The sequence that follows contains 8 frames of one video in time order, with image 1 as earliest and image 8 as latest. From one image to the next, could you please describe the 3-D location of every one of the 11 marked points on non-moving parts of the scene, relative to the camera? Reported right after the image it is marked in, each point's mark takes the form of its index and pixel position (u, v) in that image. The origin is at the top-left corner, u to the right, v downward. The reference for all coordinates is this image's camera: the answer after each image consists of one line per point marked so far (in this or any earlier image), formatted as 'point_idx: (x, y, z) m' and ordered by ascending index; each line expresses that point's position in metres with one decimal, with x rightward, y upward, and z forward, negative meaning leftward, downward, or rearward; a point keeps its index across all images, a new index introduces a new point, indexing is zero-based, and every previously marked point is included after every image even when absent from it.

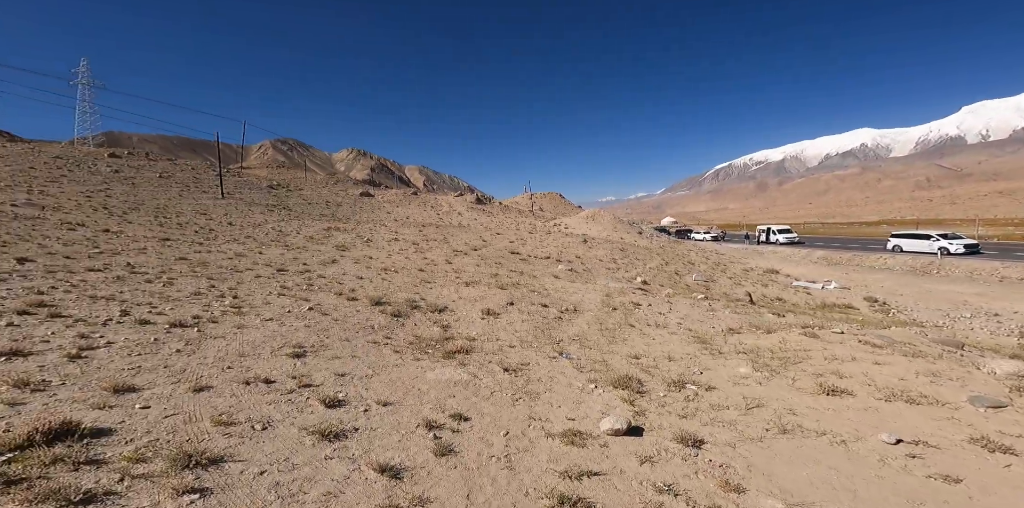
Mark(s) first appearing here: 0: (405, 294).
0: (-4.6, -1.6, +19.0) m
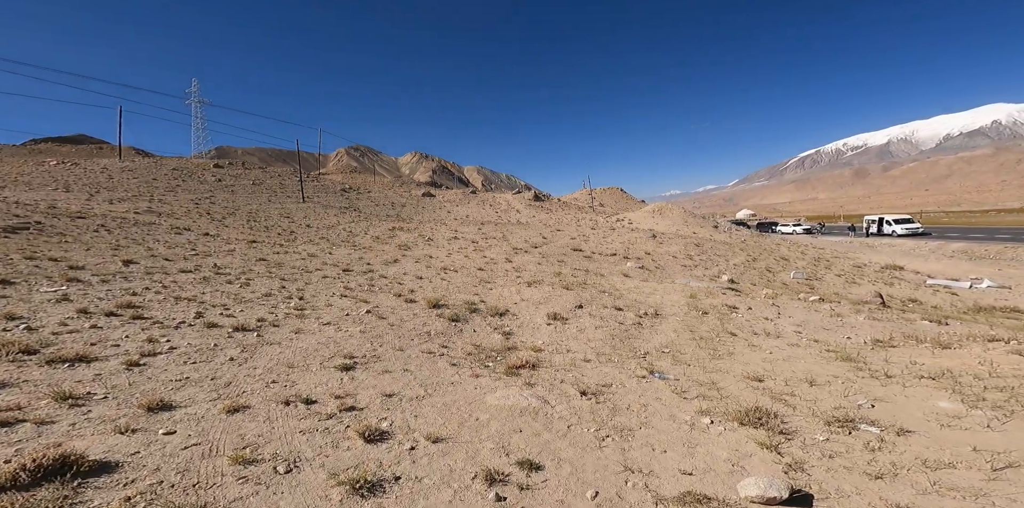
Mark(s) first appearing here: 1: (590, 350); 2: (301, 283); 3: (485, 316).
0: (-1.7, -1.5, +17.7) m
1: (+1.8, -2.2, +11.1) m
2: (-8.2, -1.1, +19.1) m
3: (-0.8, -1.9, +14.6) m
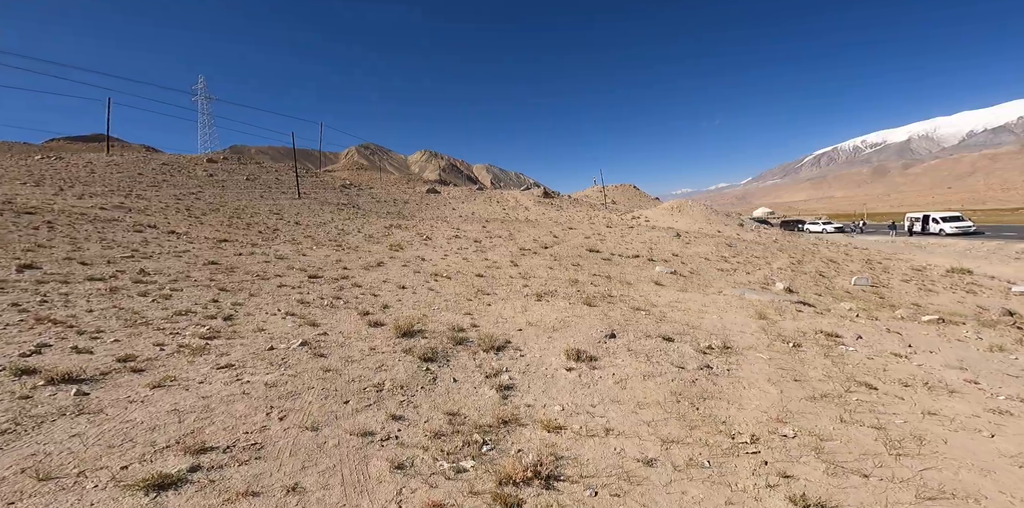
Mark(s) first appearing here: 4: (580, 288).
0: (-1.6, -1.6, +13.1) m
1: (+1.8, -2.3, +6.4) m
2: (-8.0, -1.2, +14.6) m
3: (-0.8, -2.0, +10.0) m
4: (+2.6, -1.3, +18.4) m
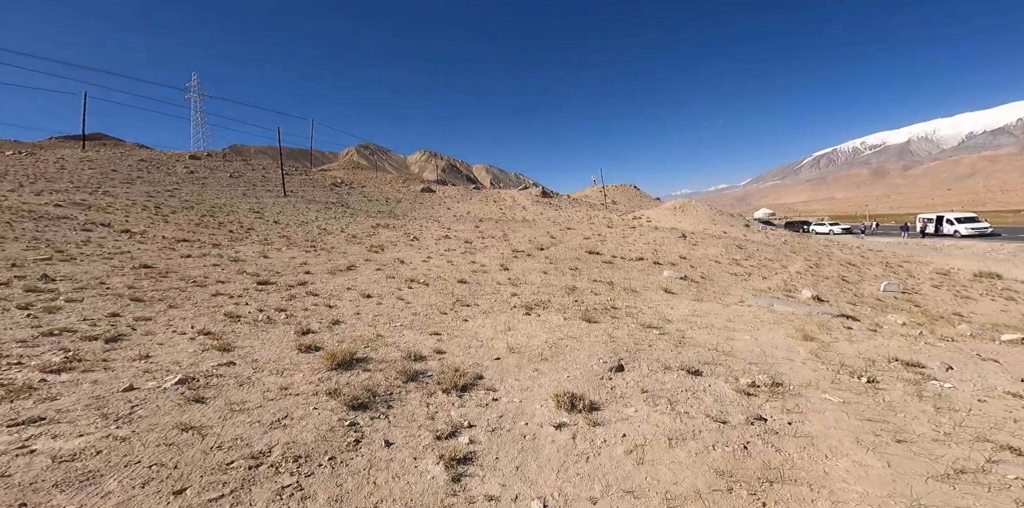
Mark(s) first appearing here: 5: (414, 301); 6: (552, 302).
0: (-2.0, -1.7, +10.2) m
1: (+1.3, -2.4, +3.6) m
2: (-8.5, -1.3, +11.8) m
3: (-1.2, -2.1, +7.2) m
4: (+2.2, -1.4, +15.5) m
5: (-2.9, -1.4, +14.7) m
6: (+1.2, -1.5, +14.6) m
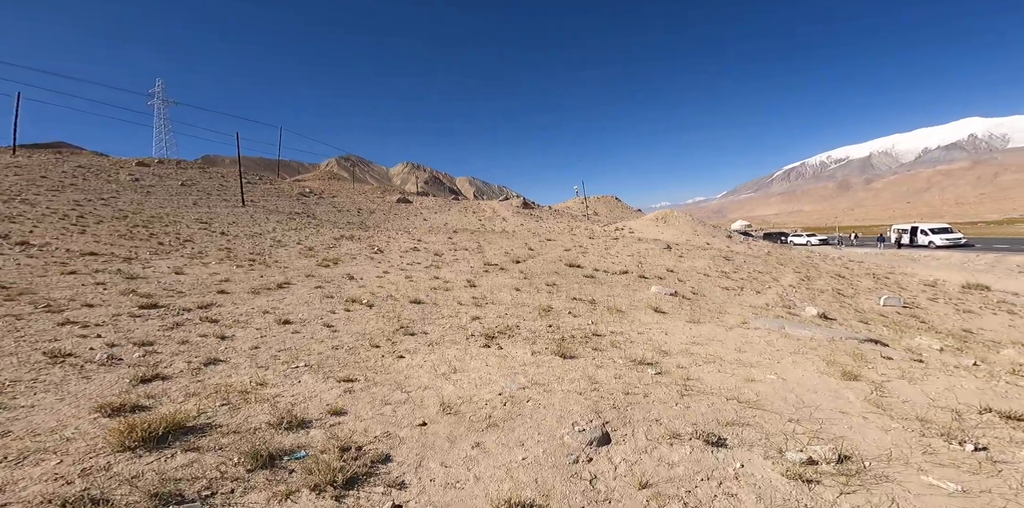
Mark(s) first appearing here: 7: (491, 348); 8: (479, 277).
0: (-2.9, -1.9, +7.2) m
1: (+0.8, -2.4, +0.7) m
2: (-9.4, -1.5, +8.4) m
3: (-2.0, -2.2, +4.2) m
4: (+1.0, -1.7, +12.7) m
5: (-4.0, -1.7, +11.6) m
6: (+0.1, -1.8, +11.7) m
7: (-0.5, -1.9, +9.9) m
8: (-1.4, -0.9, +19.5) m
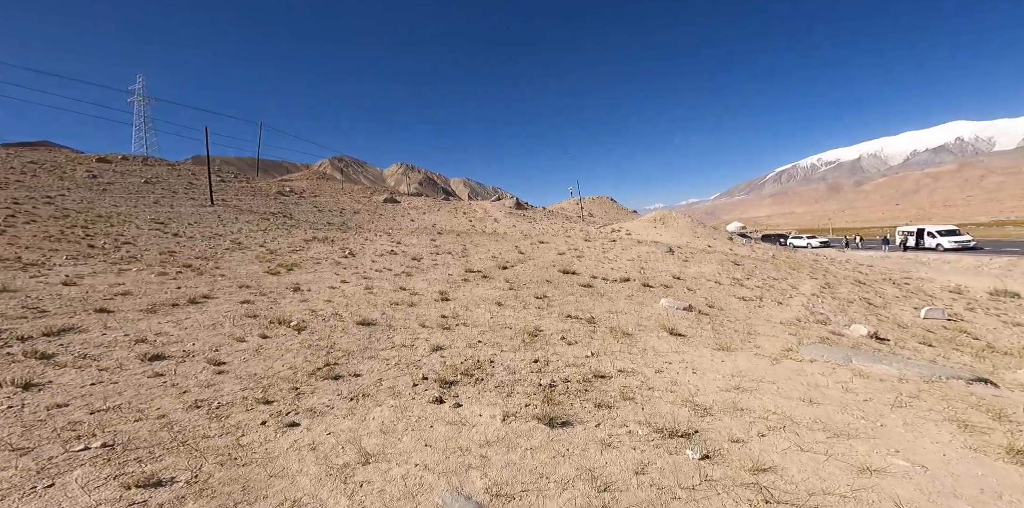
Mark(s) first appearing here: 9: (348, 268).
0: (-3.3, -2.0, +3.8) m
1: (+0.4, -2.5, -2.7) m
2: (-9.9, -1.7, +4.9) m
3: (-2.4, -2.3, +0.8) m
4: (+0.5, -1.8, +9.4) m
5: (-4.5, -1.8, +8.2) m
6: (-0.4, -1.9, +8.4) m
7: (-1.0, -2.0, +6.5) m
8: (-2.0, -1.0, +16.2) m
9: (-6.8, -0.7, +19.9) m
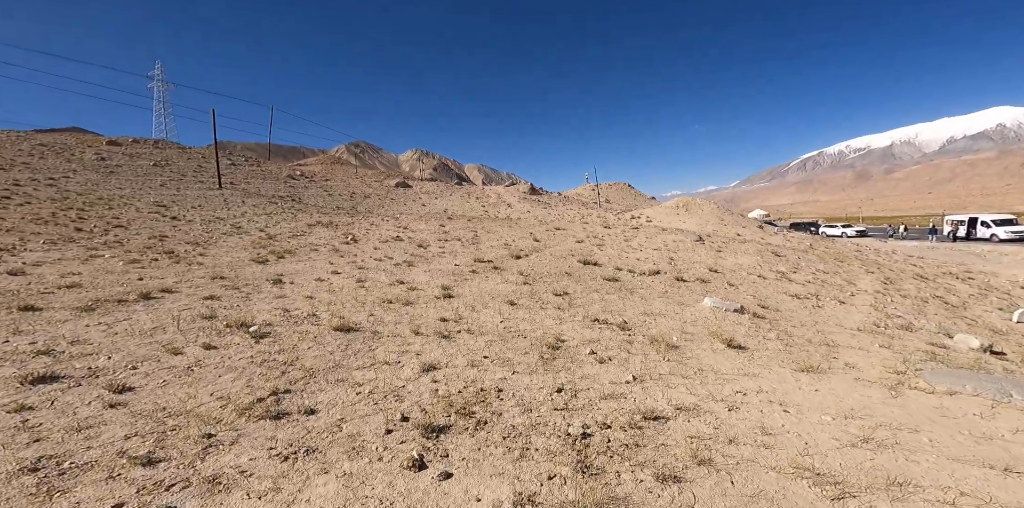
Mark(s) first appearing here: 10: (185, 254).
0: (-3.3, -2.0, +1.6) m
1: (+0.2, -2.6, -5.0) m
2: (-9.8, -1.5, +2.9) m
3: (-2.5, -2.4, -1.5) m
4: (+0.7, -1.7, +7.0) m
5: (-4.3, -1.7, +6.0) m
6: (-0.2, -1.8, +6.0) m
7: (-0.9, -1.9, +4.2) m
8: (-1.5, -0.7, +13.8) m
9: (-6.1, -0.2, +17.7) m
10: (-11.5, -0.2, +17.4) m
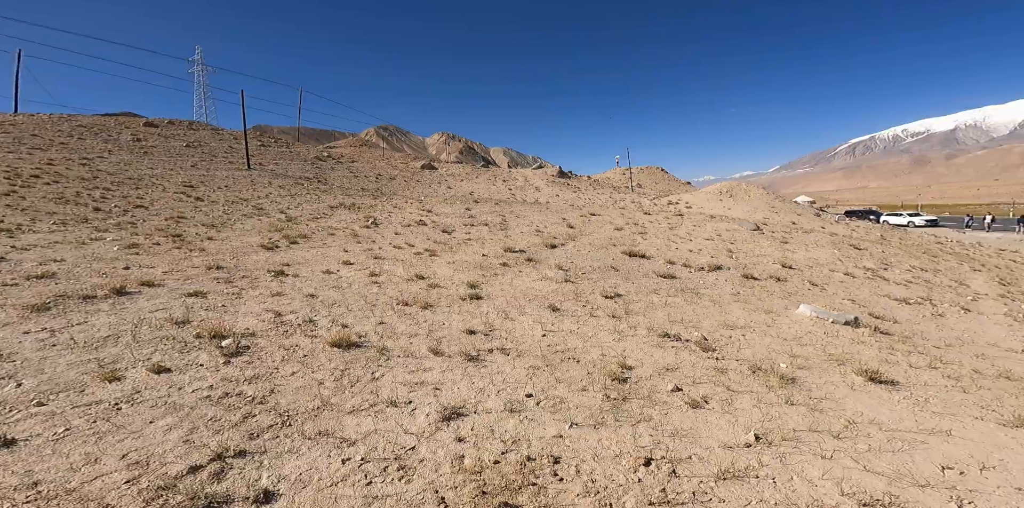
0: (-3.1, -2.1, -0.5) m
1: (0.0, -3.0, -7.3) m
2: (-9.4, -1.5, +1.3) m
3: (-2.4, -2.6, -3.6) m
4: (+1.3, -1.7, +4.6) m
5: (-3.8, -1.6, +4.0) m
6: (+0.4, -1.8, +3.7) m
7: (-0.4, -2.0, +1.9) m
8: (-0.4, -0.4, +11.6) m
9: (-4.8, +0.2, +15.7) m
10: (-10.2, +0.4, +15.7) m
